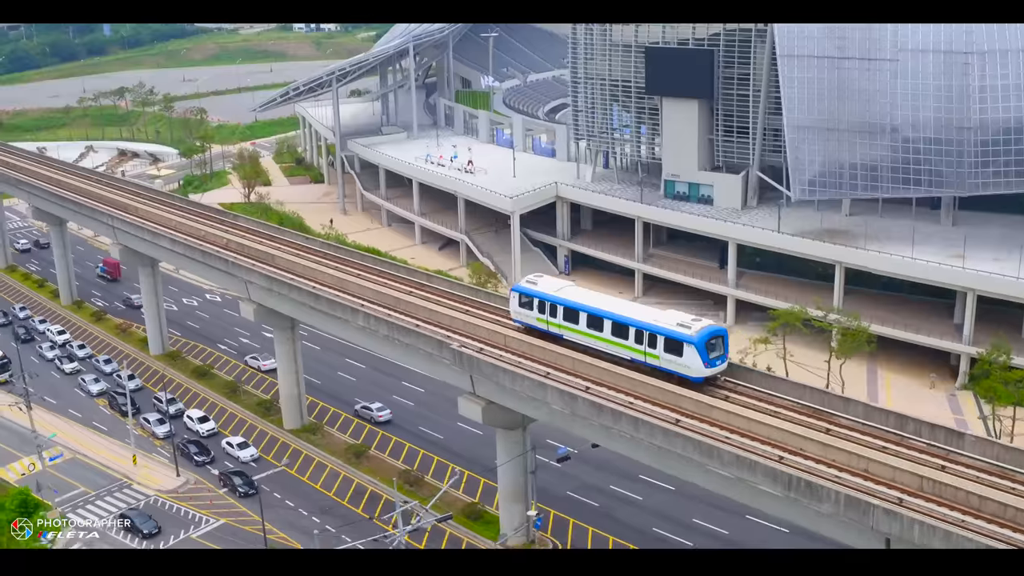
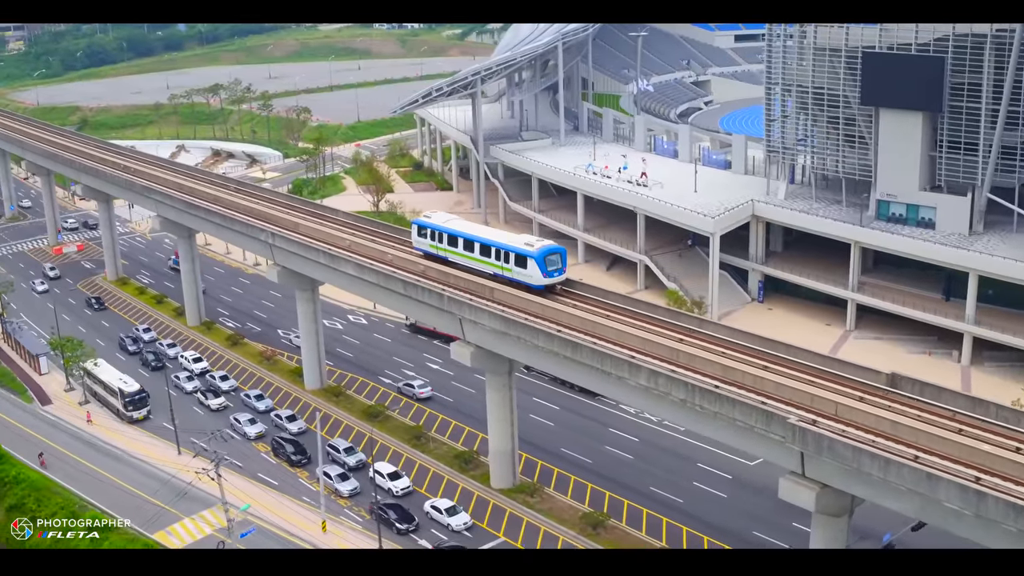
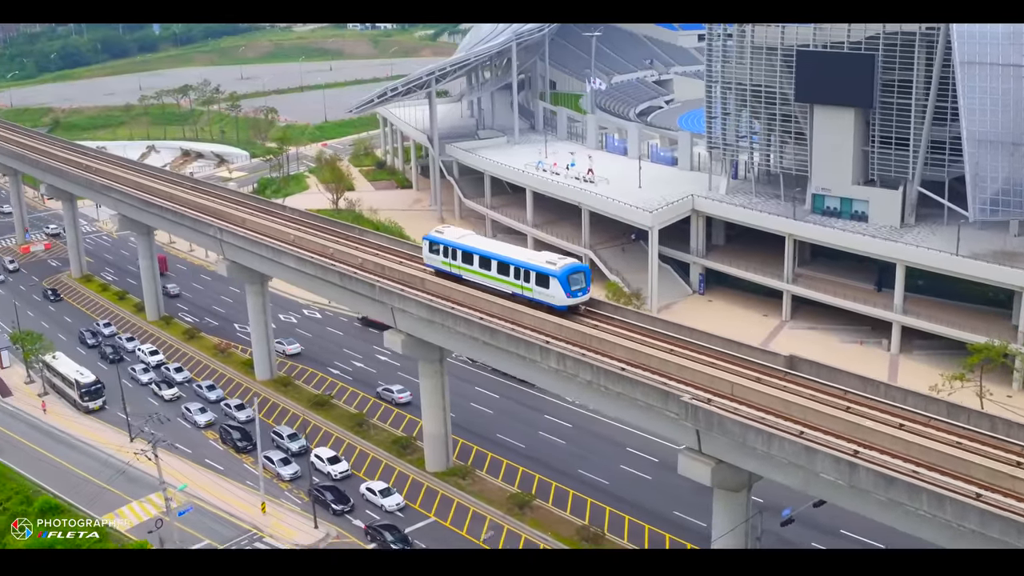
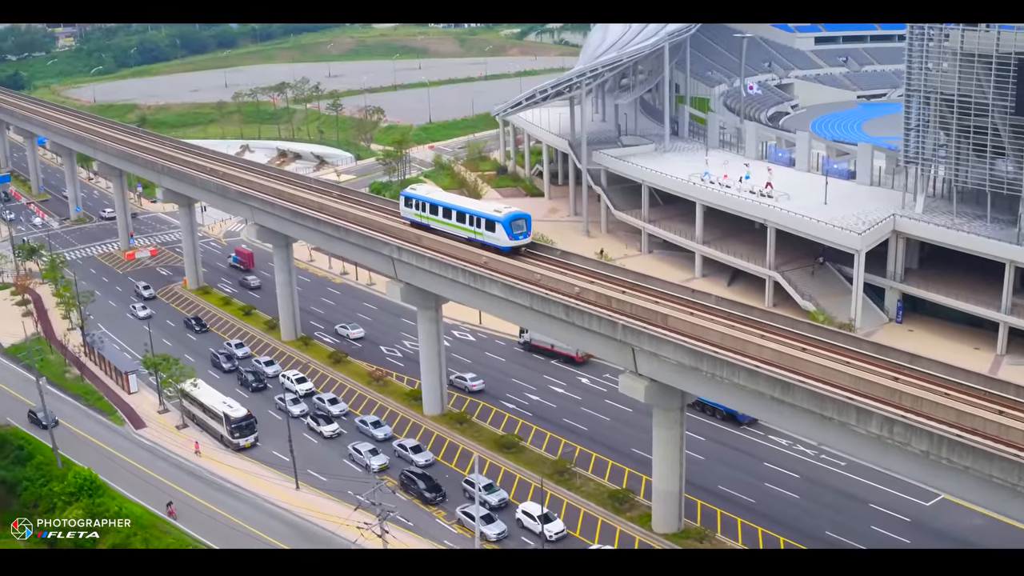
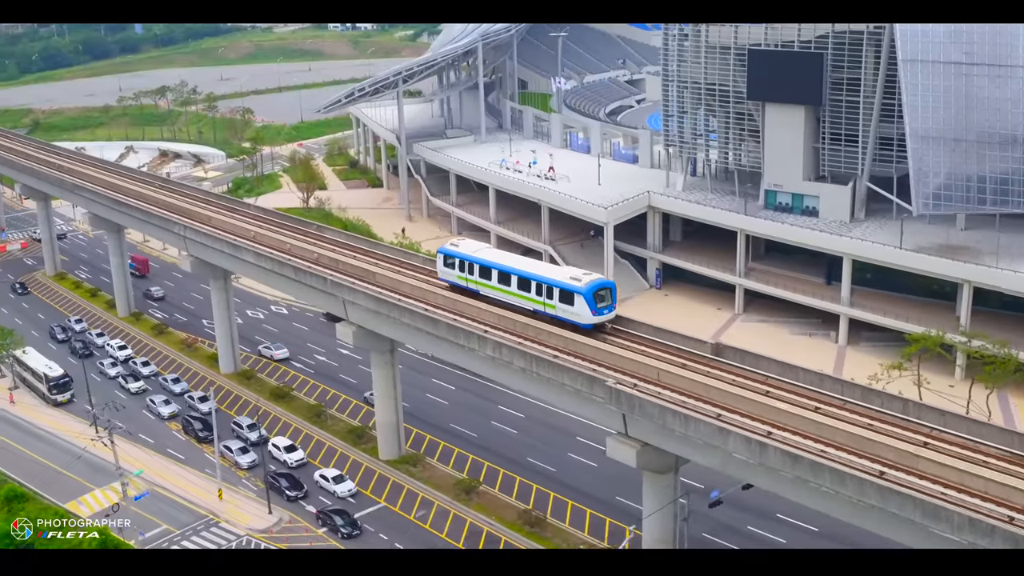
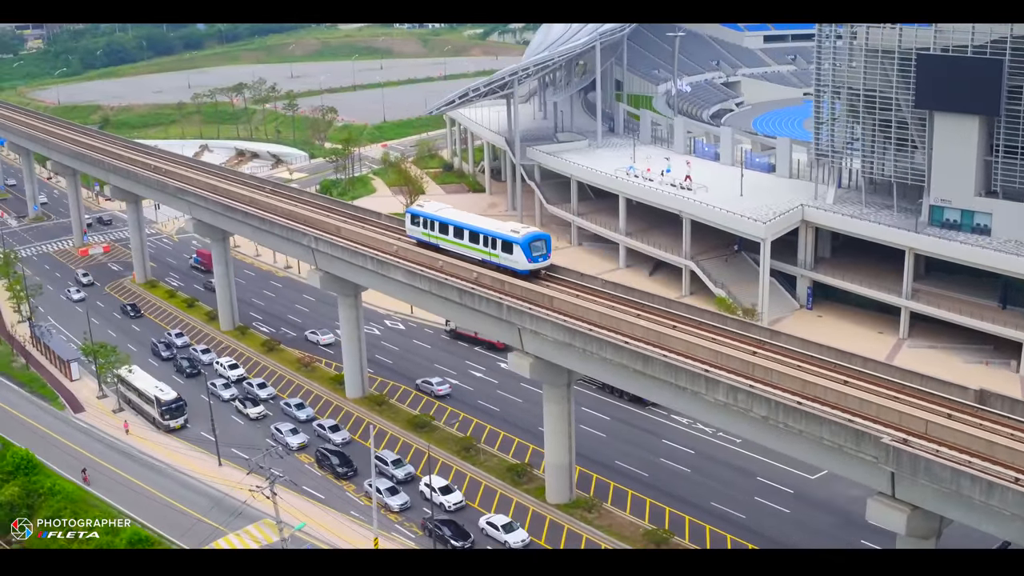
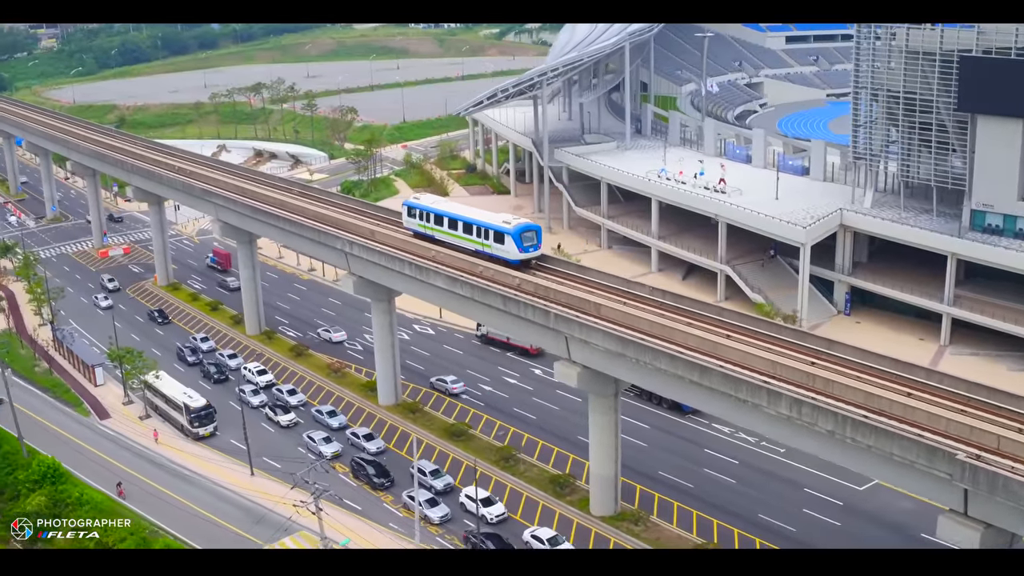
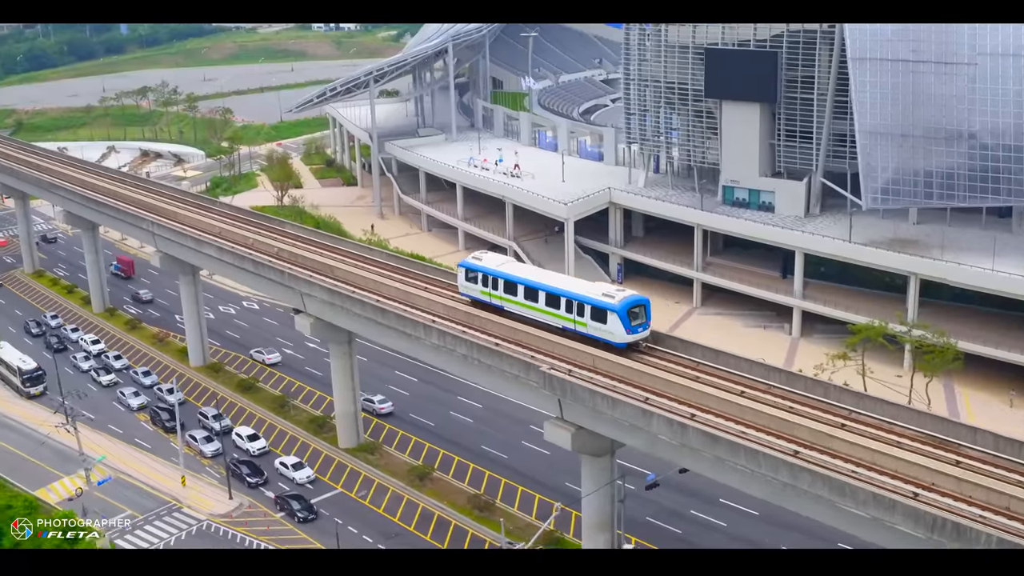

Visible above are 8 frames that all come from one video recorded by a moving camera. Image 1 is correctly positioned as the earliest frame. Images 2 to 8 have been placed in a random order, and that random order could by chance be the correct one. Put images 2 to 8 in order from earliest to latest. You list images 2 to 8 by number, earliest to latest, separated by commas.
8, 5, 3, 2, 6, 7, 4
